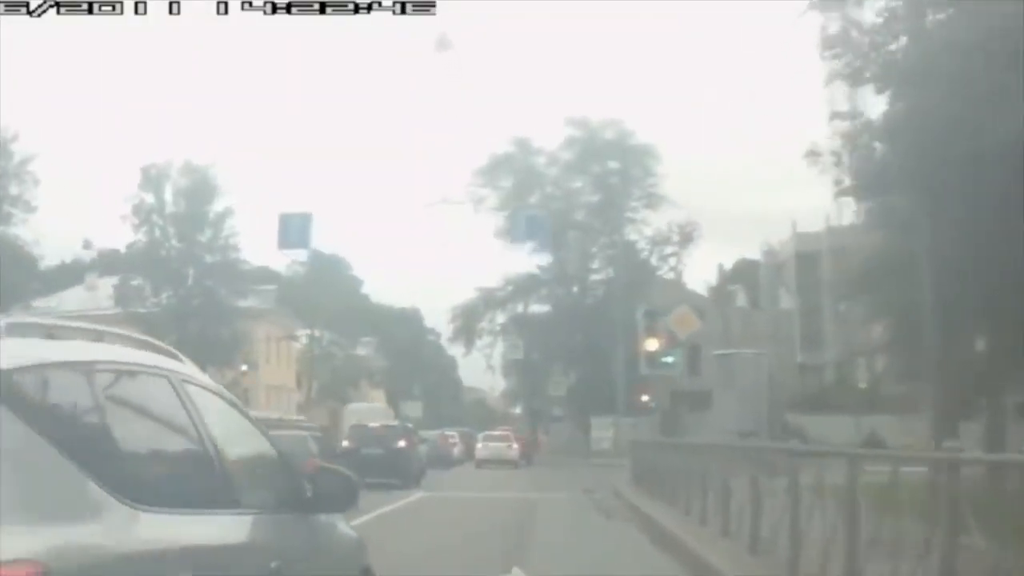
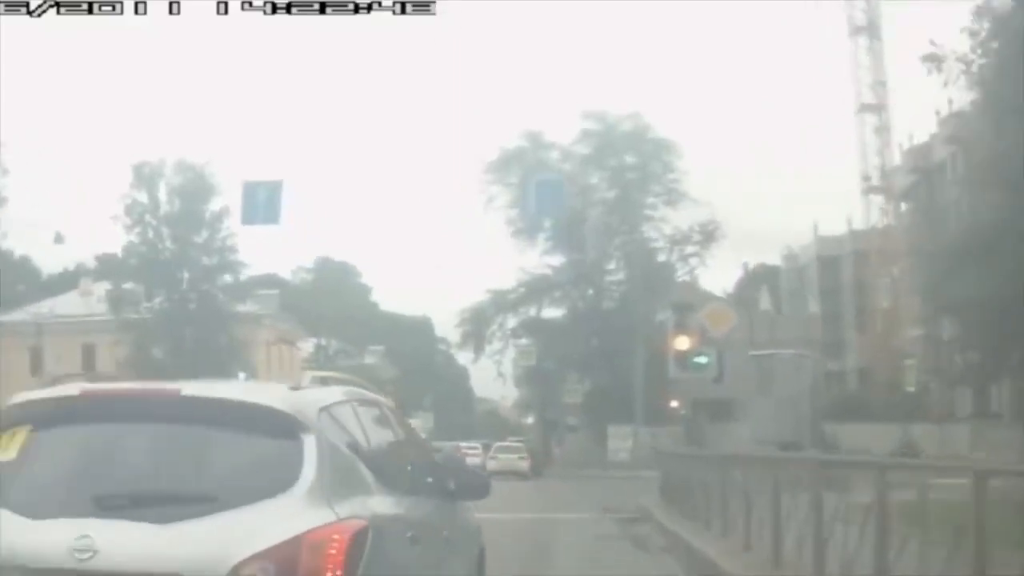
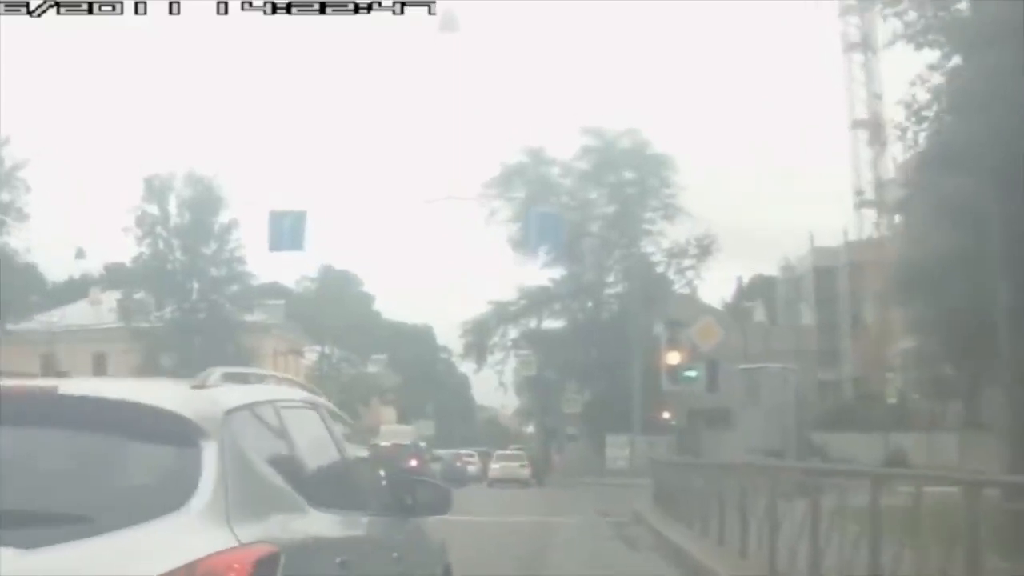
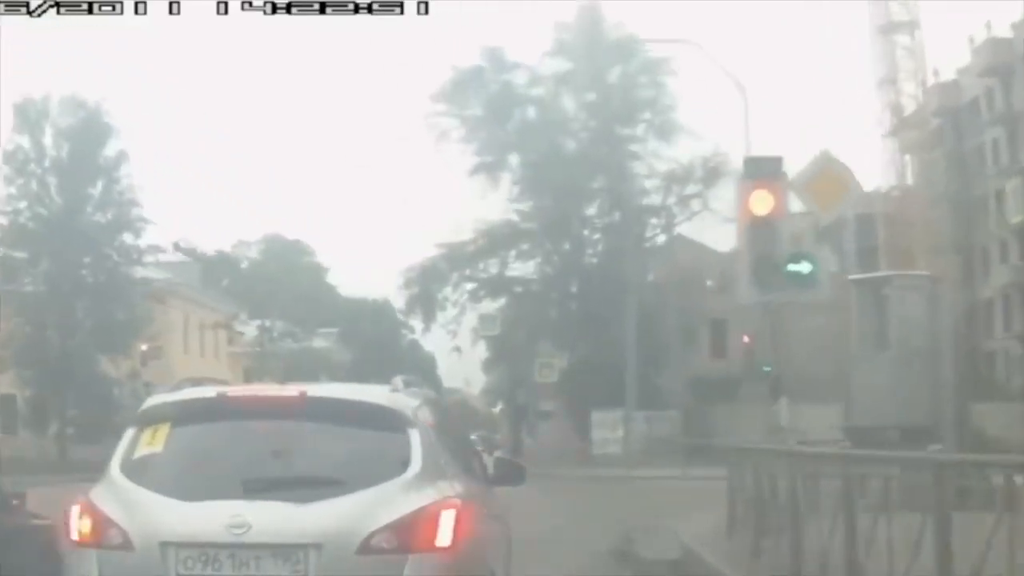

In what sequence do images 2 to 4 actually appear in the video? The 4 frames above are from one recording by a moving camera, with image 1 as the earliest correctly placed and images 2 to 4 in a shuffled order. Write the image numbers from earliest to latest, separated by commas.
3, 2, 4
